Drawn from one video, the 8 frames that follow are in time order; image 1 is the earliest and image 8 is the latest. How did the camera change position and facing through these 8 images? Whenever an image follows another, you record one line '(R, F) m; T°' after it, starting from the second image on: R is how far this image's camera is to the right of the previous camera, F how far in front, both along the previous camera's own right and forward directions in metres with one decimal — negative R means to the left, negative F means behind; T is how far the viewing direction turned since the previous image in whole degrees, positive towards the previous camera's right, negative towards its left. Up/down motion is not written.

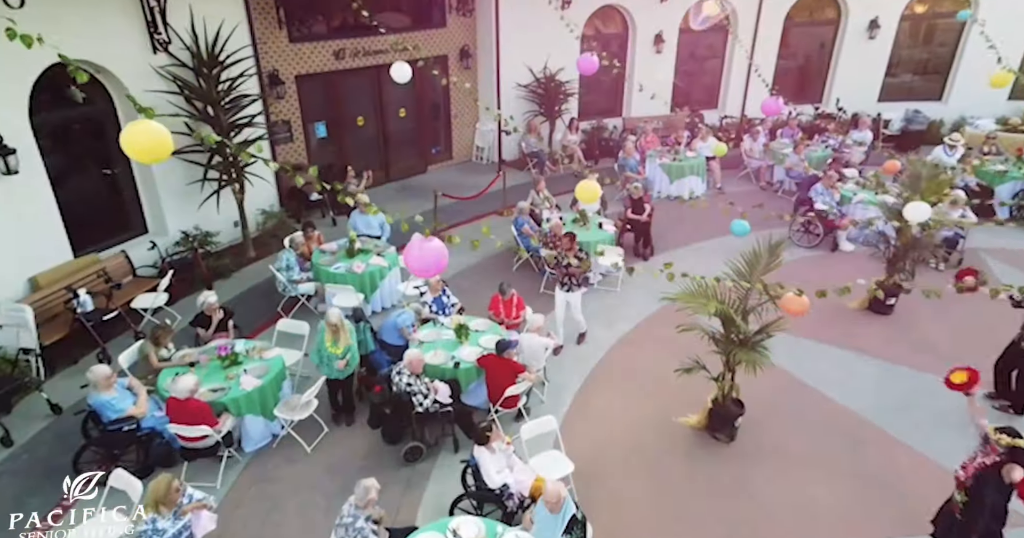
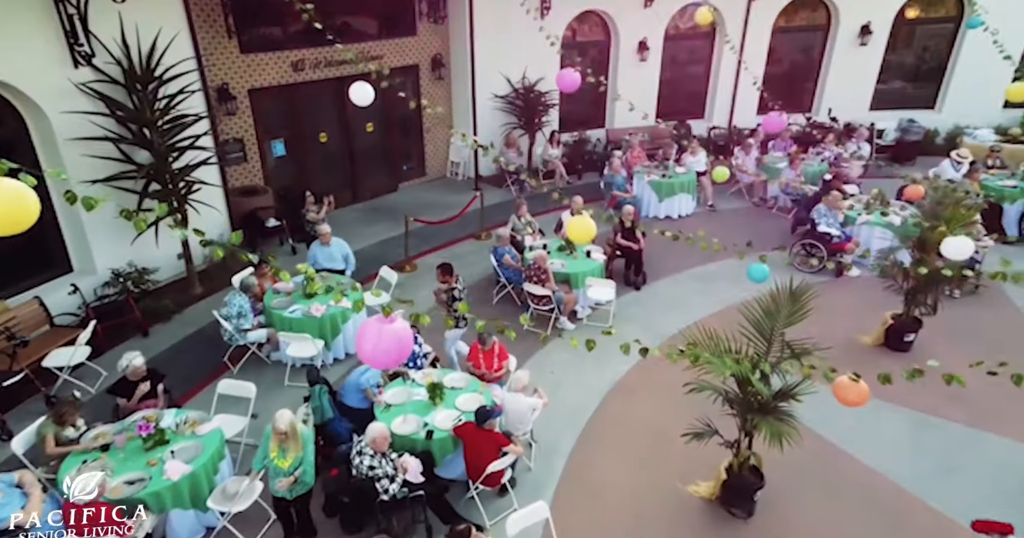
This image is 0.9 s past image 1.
(0.0, +0.8) m; +2°
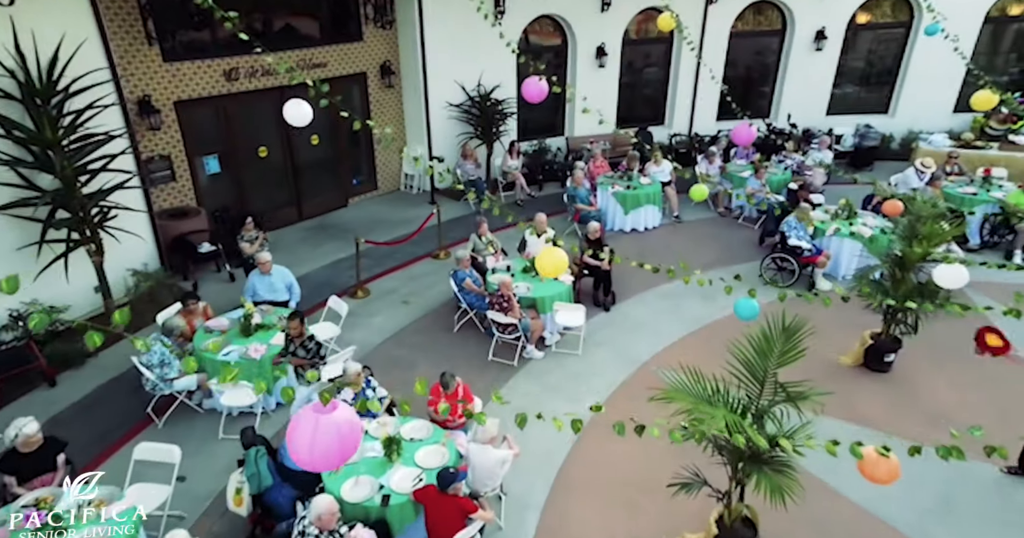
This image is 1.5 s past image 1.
(0.0, +0.6) m; +4°
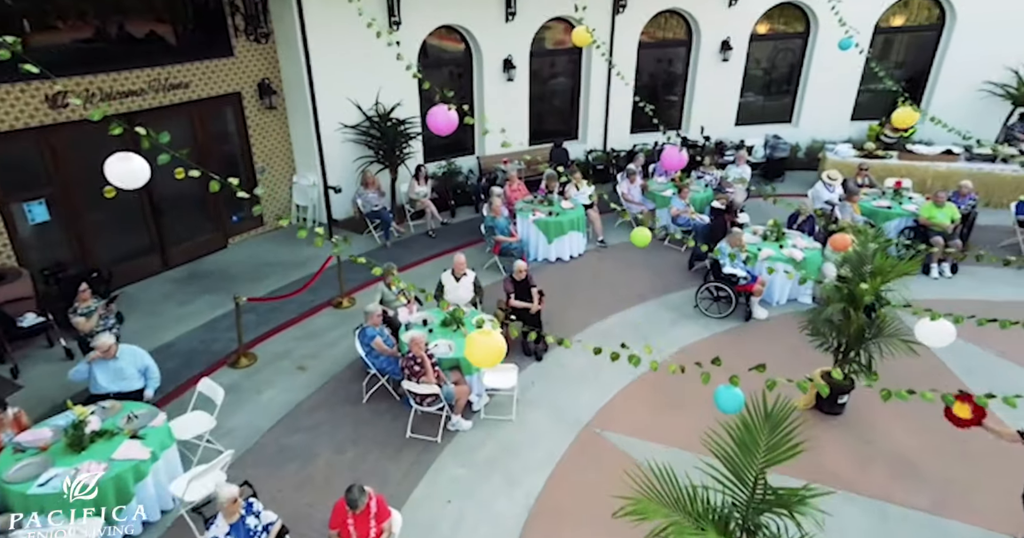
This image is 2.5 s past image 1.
(0.0, +1.0) m; +9°
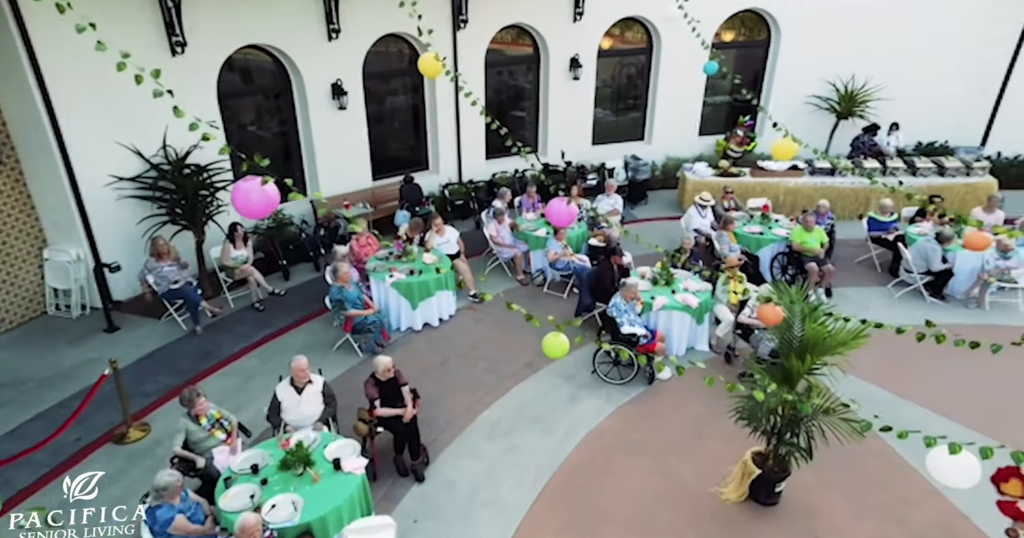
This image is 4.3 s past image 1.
(0.0, +1.5) m; +15°
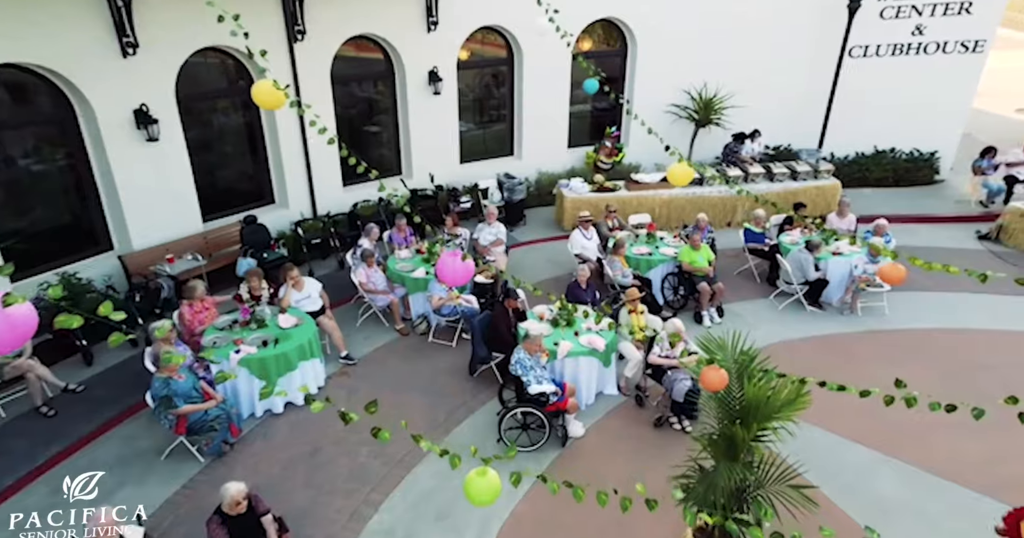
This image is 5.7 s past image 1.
(-0.1, +1.1) m; +13°
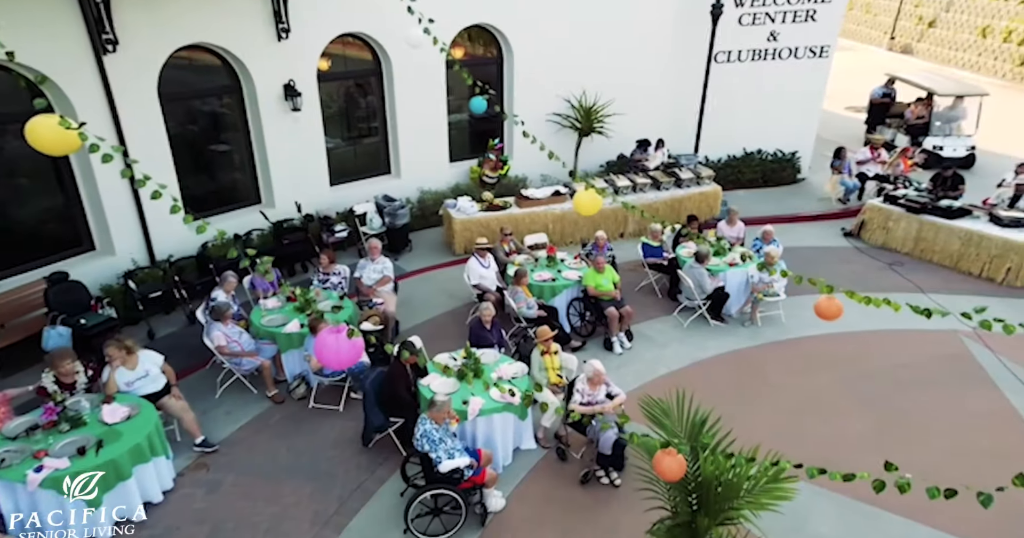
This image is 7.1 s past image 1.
(-0.1, +0.9) m; +12°
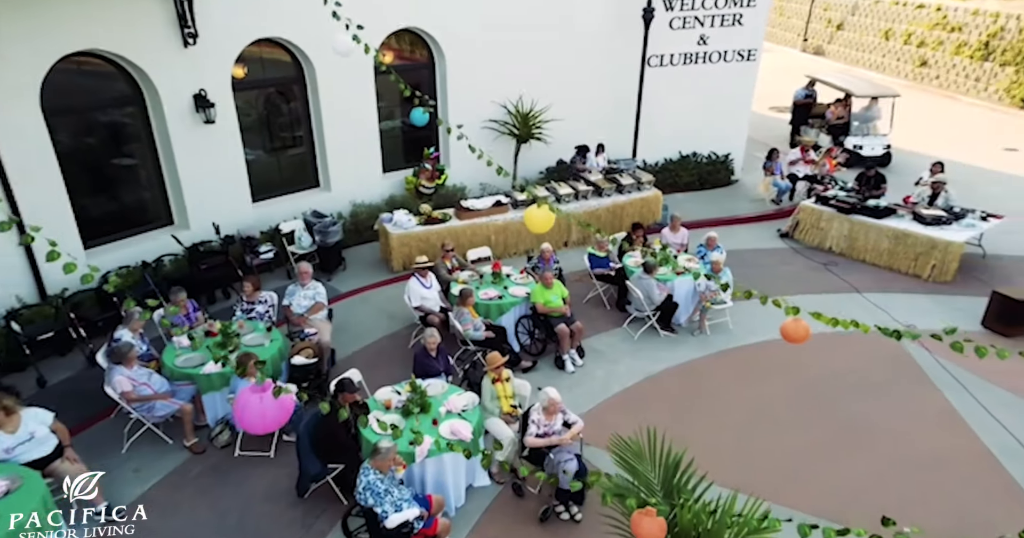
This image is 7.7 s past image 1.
(-0.1, +0.4) m; +6°
